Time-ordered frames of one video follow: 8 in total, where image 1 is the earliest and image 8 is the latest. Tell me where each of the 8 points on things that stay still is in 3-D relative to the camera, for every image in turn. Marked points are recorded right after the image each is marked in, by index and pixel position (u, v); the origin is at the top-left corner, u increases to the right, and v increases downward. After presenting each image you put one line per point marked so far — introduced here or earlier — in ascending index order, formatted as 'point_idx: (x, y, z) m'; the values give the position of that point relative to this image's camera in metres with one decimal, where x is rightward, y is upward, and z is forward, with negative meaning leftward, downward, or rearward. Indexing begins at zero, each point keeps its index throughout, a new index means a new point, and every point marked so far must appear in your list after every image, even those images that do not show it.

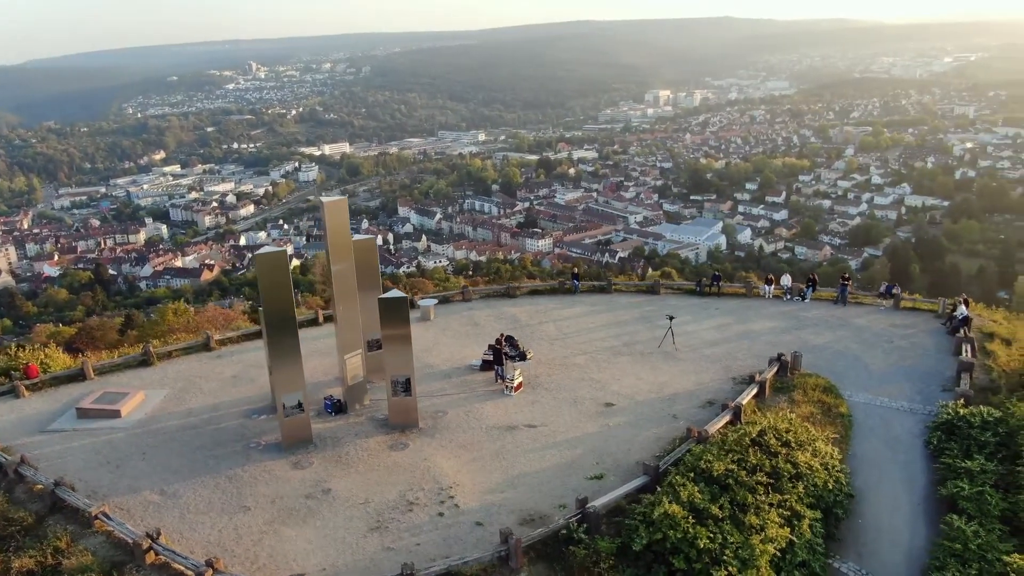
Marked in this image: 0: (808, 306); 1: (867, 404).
0: (+6.2, -0.4, +16.8) m
1: (+5.7, -1.9, +12.8) m
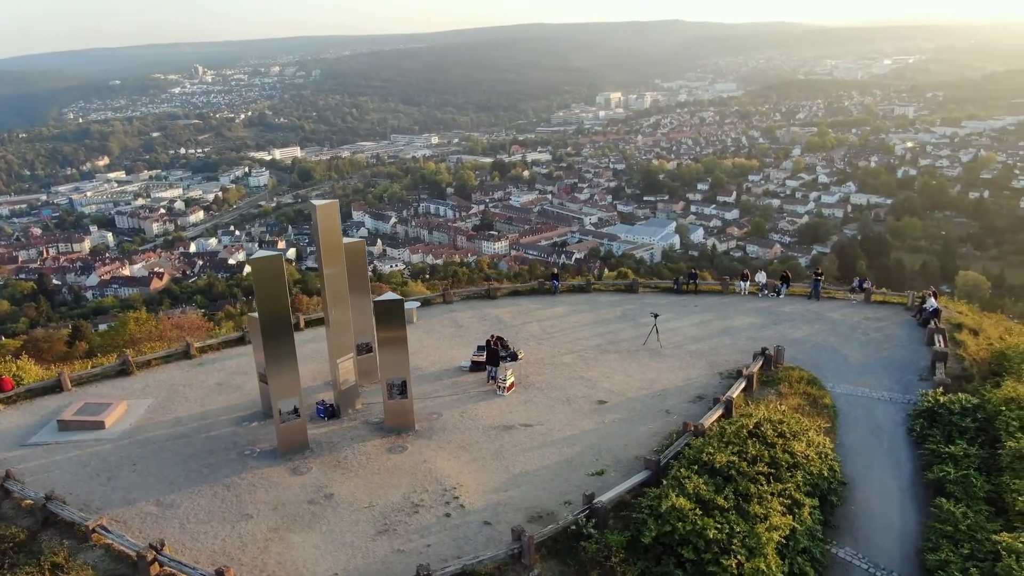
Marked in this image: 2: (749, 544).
0: (+5.9, -0.3, +17.2) m
1: (+5.6, -1.8, +13.2) m
2: (+2.7, -2.9, +9.0) m
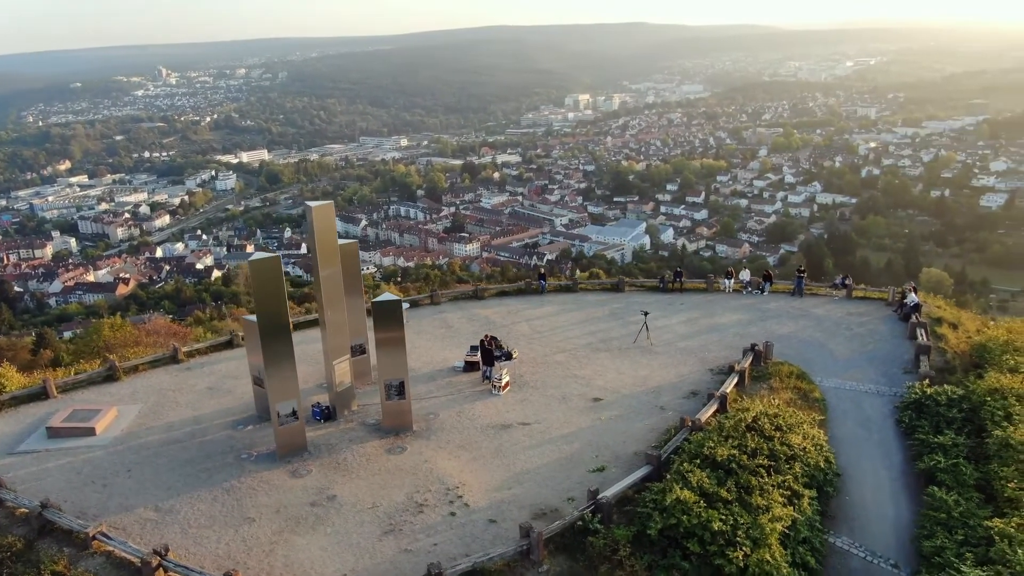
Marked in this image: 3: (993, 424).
0: (+5.6, -0.2, +17.5) m
1: (+5.5, -1.7, +13.5) m
2: (+2.8, -2.9, +9.2) m
3: (+6.9, -1.9, +11.4) m
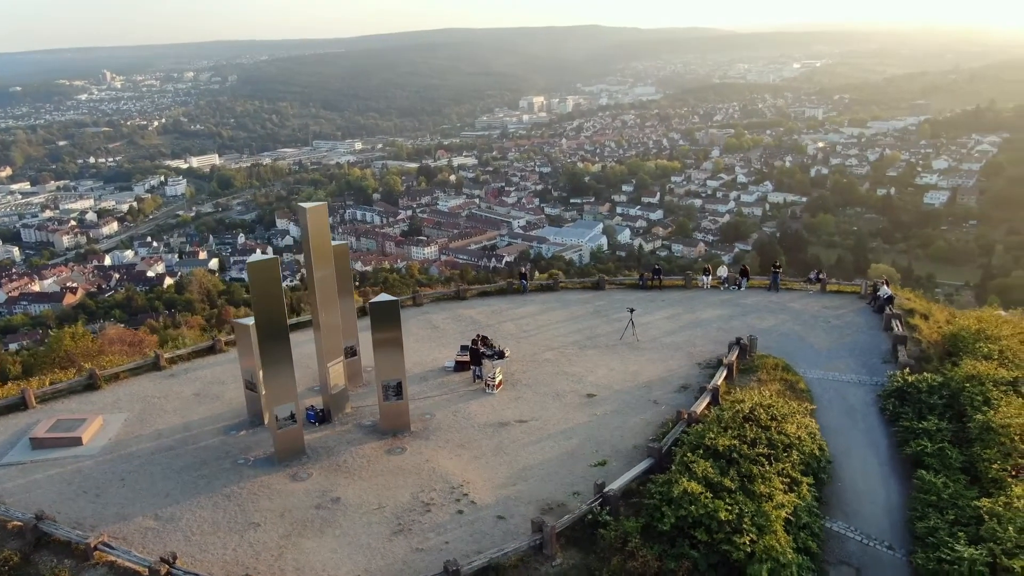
0: (+5.2, -0.1, +17.9) m
1: (+5.4, -1.6, +13.9) m
2: (+2.9, -2.8, +9.4) m
3: (+6.9, -1.8, +11.9) m
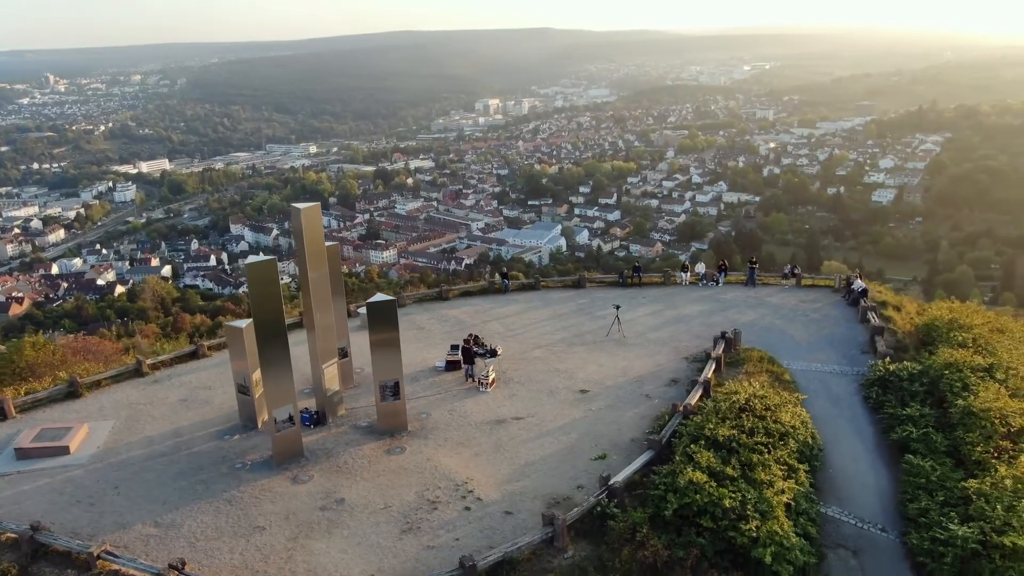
0: (+4.8, 0.0, +18.3) m
1: (+5.3, -1.5, +14.3) m
2: (+3.0, -2.7, +9.7) m
3: (+6.9, -1.7, +12.4) m
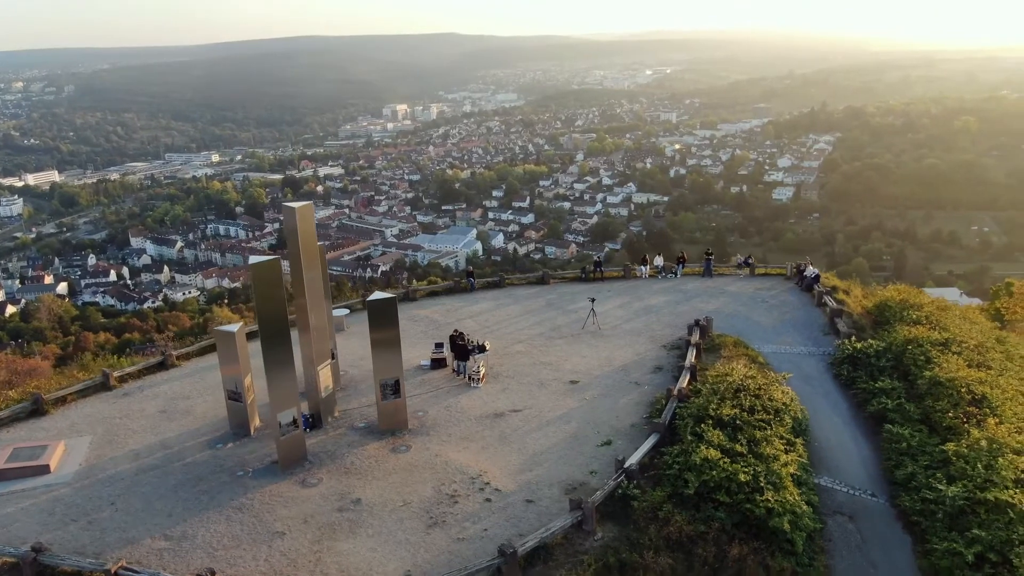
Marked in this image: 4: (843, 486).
0: (+4.0, +0.2, +19.0) m
1: (+5.0, -1.2, +15.0) m
2: (+3.3, -2.5, +10.1) m
3: (+6.8, -1.3, +13.3) m
4: (+4.8, -2.9, +11.5) m
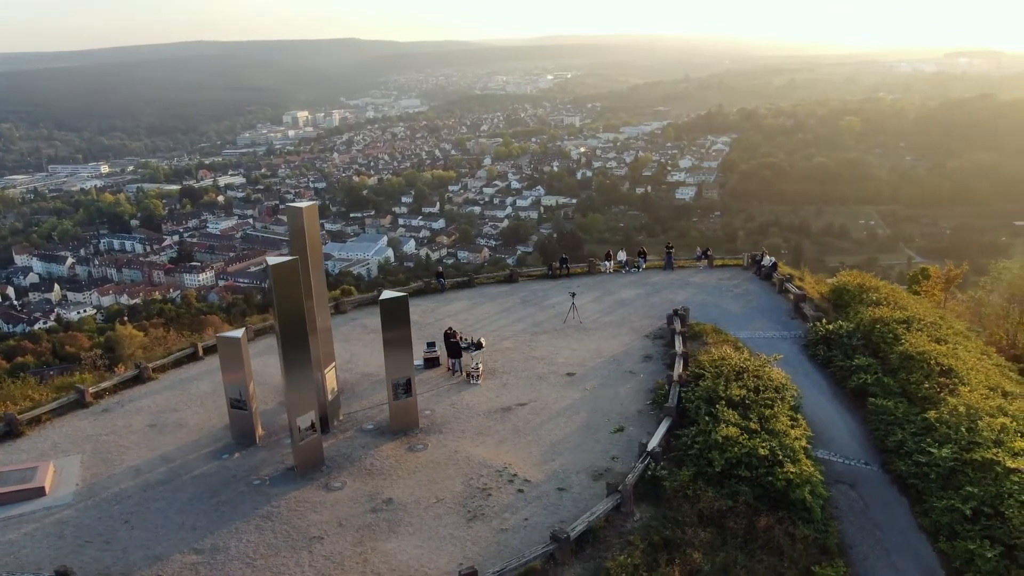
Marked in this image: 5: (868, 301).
0: (+3.3, +0.3, +19.5) m
1: (+4.7, -1.0, +15.8) m
2: (+3.7, -2.2, +10.7) m
3: (+6.7, -1.0, +14.2) m
4: (+5.0, -2.6, +12.2) m
5: (+7.2, -0.3, +16.2) m
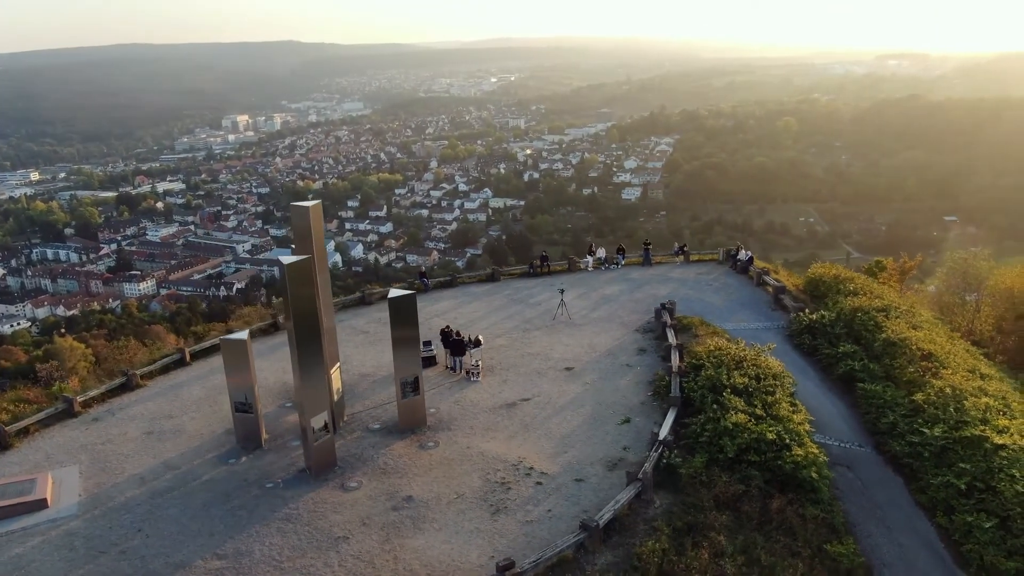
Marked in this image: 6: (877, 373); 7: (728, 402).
0: (+2.8, +0.4, +19.9) m
1: (+4.5, -0.8, +16.2) m
2: (+3.9, -2.1, +11.1) m
3: (+6.7, -0.8, +14.8) m
4: (+5.2, -2.4, +12.7) m
5: (+7.0, -0.1, +16.8) m
6: (+6.3, -1.5, +13.8) m
7: (+3.1, -1.7, +11.5) m
